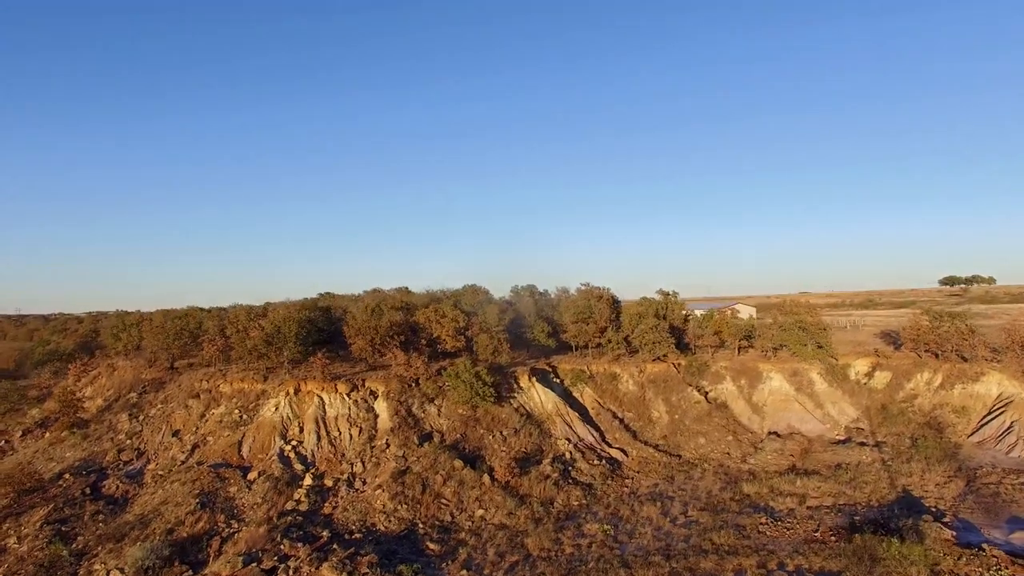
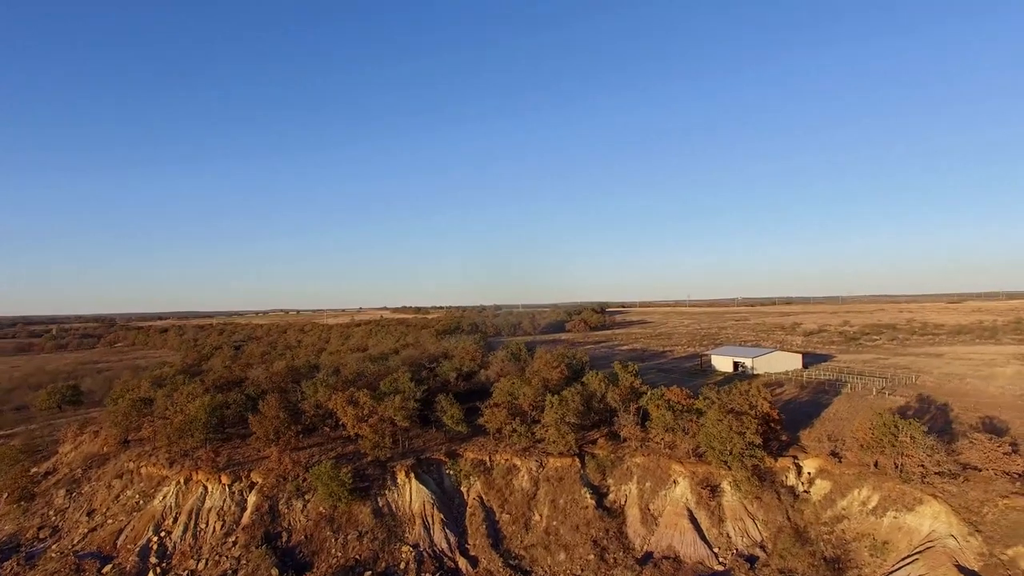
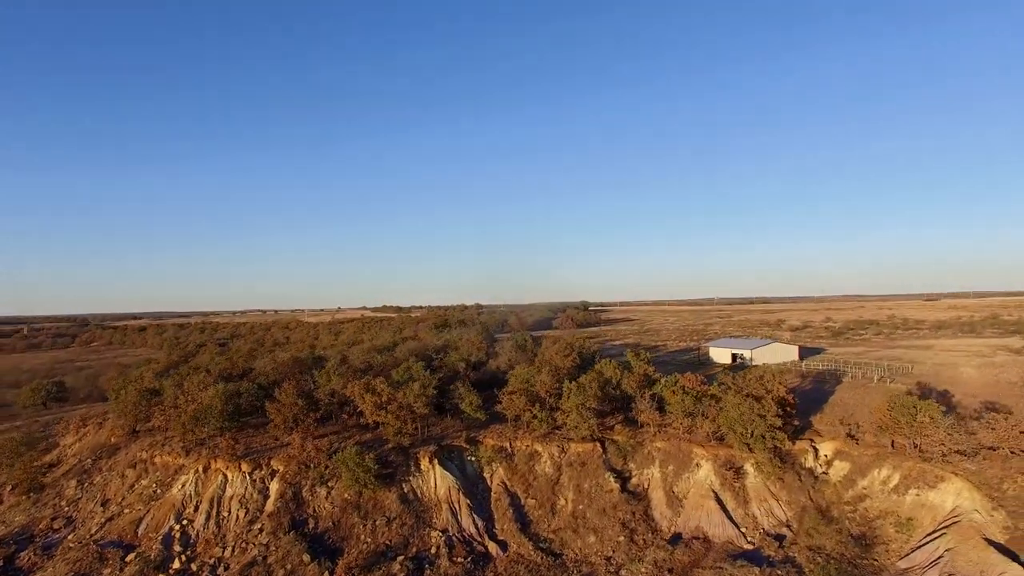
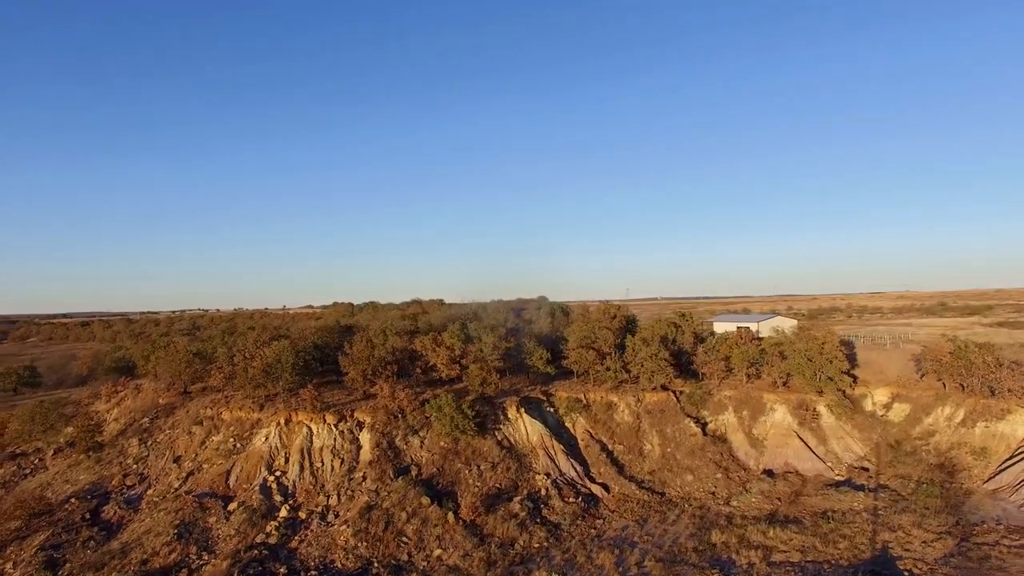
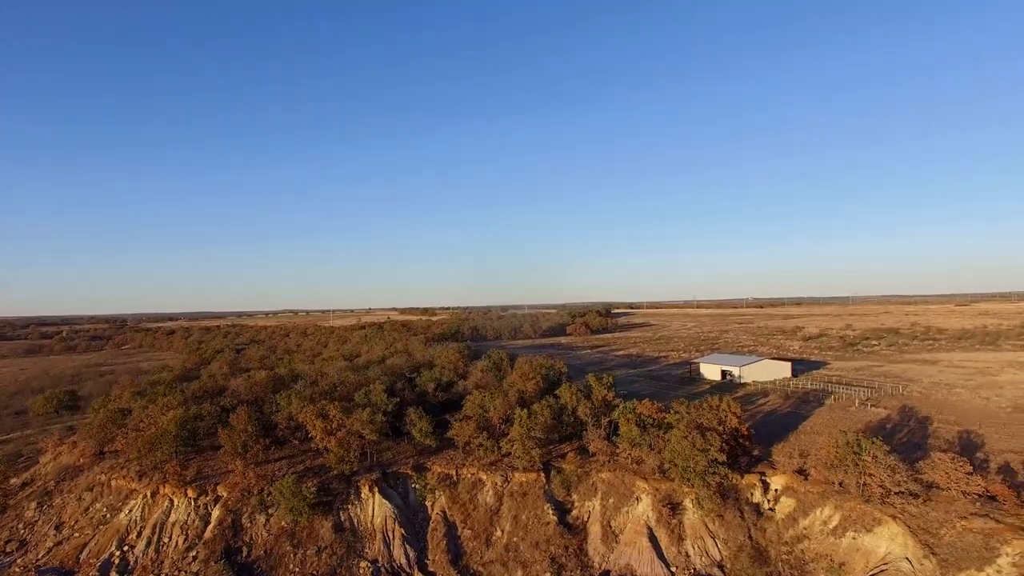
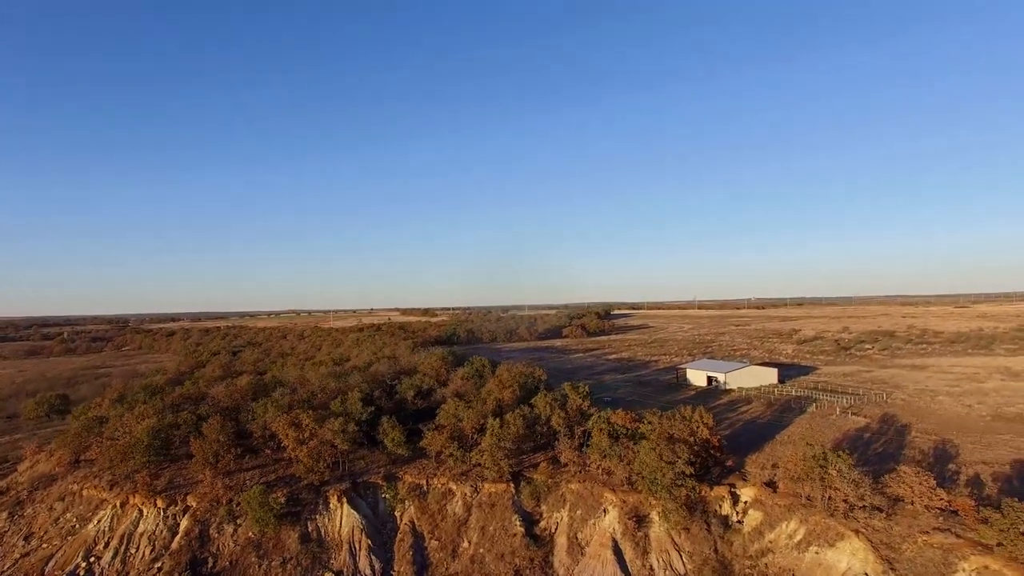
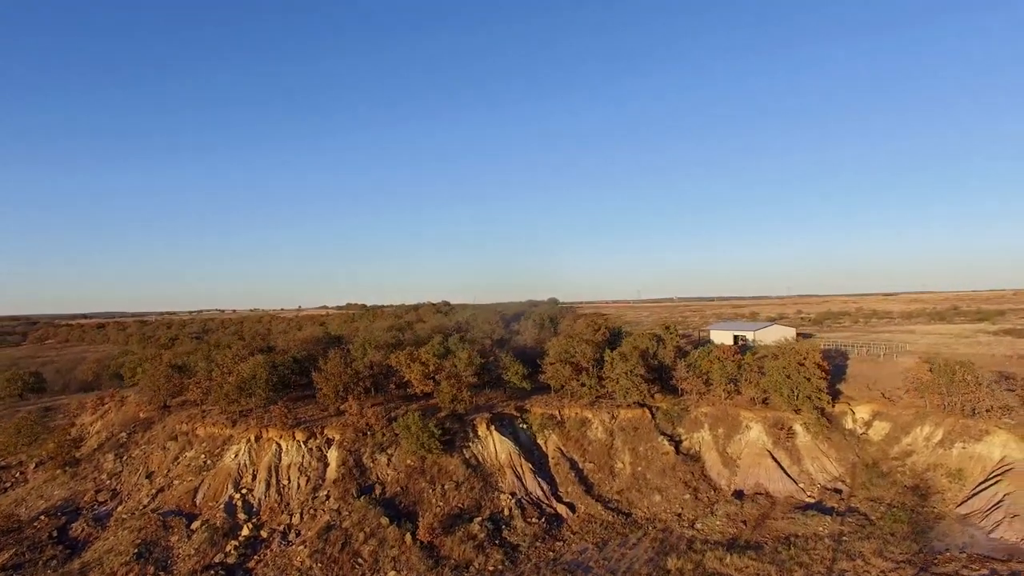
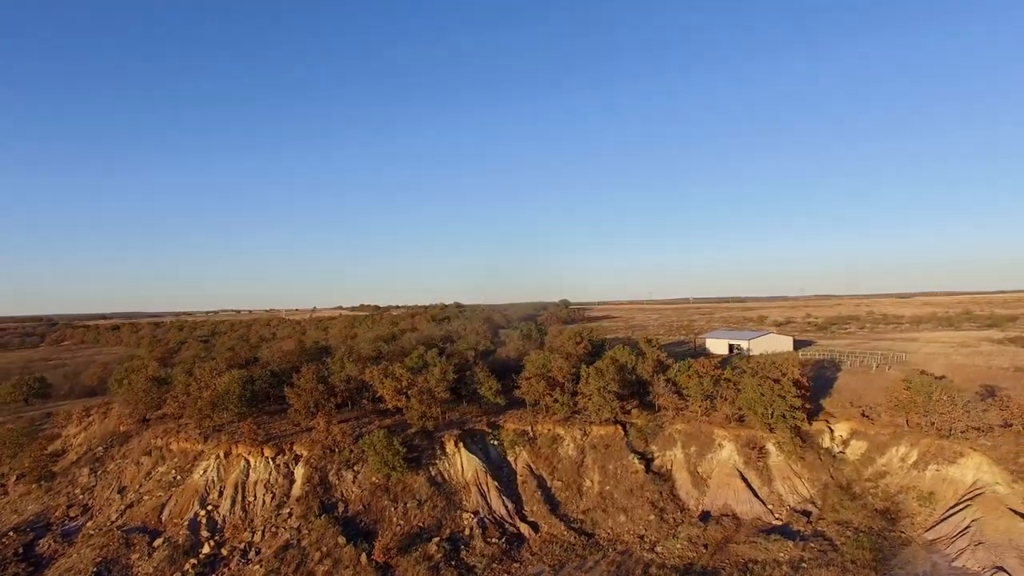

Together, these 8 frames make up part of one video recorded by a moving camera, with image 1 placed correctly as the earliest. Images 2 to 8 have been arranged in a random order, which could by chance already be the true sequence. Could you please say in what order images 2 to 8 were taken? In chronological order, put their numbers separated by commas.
4, 7, 8, 3, 2, 5, 6
